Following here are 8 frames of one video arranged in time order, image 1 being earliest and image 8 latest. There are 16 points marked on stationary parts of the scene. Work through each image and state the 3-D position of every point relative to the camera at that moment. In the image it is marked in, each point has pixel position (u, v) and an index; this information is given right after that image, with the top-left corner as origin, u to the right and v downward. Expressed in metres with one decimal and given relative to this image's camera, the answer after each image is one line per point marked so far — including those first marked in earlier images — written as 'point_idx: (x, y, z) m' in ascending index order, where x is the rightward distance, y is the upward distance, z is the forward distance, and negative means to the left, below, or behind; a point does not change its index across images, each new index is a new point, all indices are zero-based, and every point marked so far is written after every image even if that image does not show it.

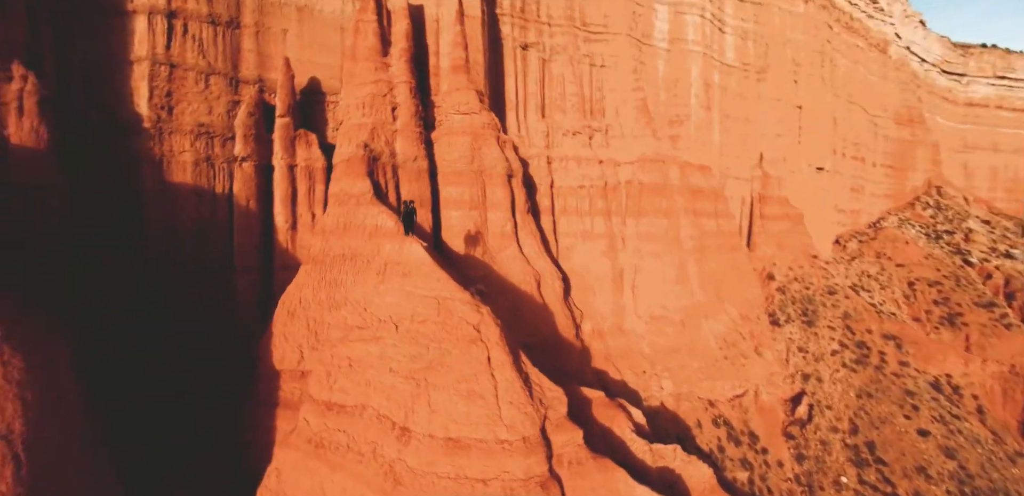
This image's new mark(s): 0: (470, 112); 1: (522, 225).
0: (-1.4, +4.1, +14.3) m
1: (+0.2, +0.7, +14.4) m
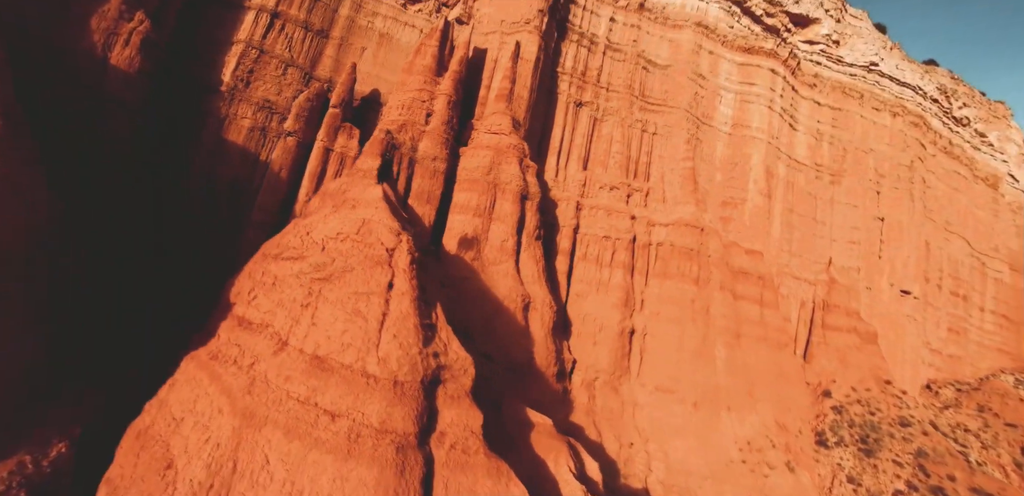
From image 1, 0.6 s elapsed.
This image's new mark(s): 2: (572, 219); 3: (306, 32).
0: (-0.4, +3.6, +14.7) m
1: (+0.3, +0.1, +13.6) m
2: (+2.0, +1.0, +16.1) m
3: (-6.9, +7.3, +16.0) m
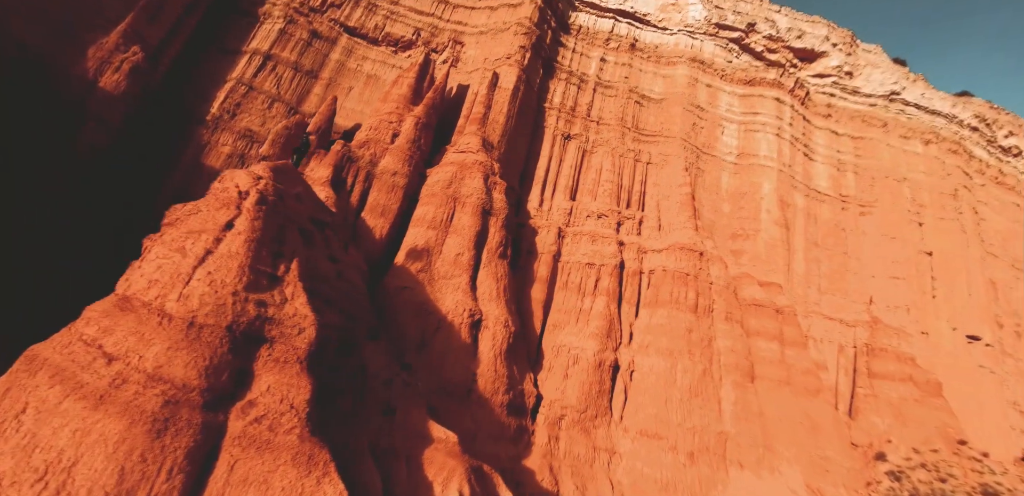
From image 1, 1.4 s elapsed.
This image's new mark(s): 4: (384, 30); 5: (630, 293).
0: (-1.4, +2.9, +14.0) m
1: (-0.7, -0.4, +12.2) m
2: (+1.2, +0.1, +14.6) m
3: (-7.6, +6.2, +16.7) m
4: (-4.9, +8.4, +18.3) m
5: (+3.4, -1.3, +13.6) m
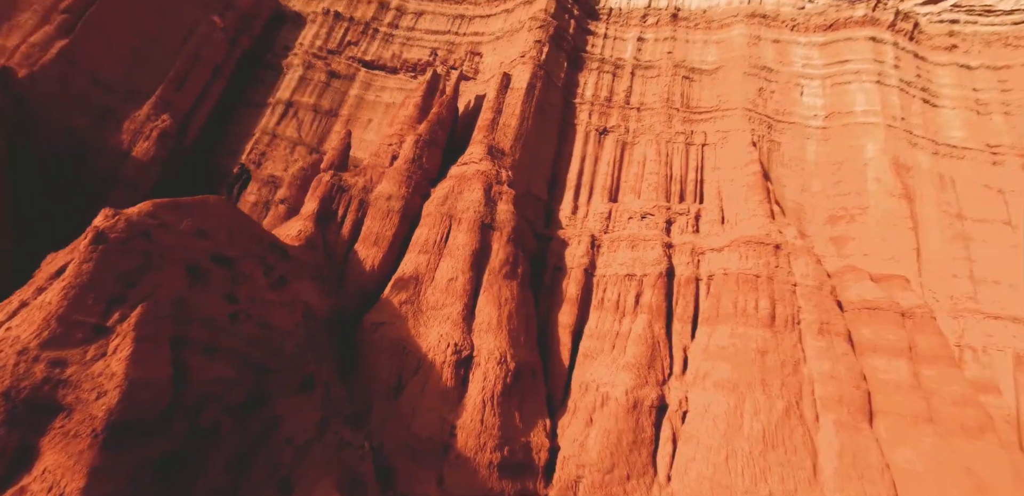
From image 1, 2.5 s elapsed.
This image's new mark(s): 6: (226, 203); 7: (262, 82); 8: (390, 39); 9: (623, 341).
0: (-1.1, +2.3, +12.4) m
1: (-0.6, -0.8, +10.3) m
2: (+1.8, -0.3, +12.2) m
3: (-6.9, +4.7, +16.6) m
4: (-4.1, +7.2, +17.7) m
5: (+3.8, -1.3, +10.7) m
6: (-5.0, +0.8, +8.0) m
7: (-9.1, +6.0, +17.2) m
8: (-4.7, +8.0, +18.0) m
9: (+2.5, -2.0, +10.4) m
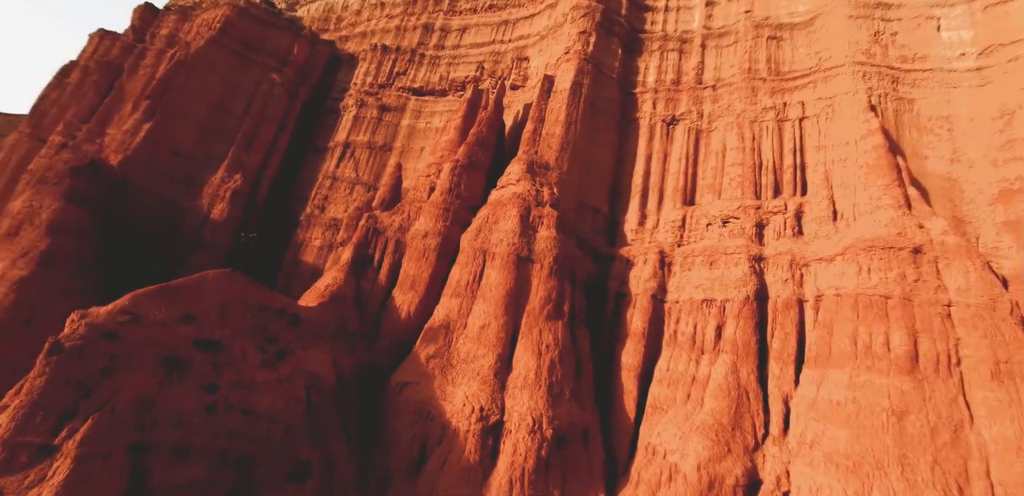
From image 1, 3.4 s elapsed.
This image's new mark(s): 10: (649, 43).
0: (-0.1, +1.5, +11.1) m
1: (+0.2, -1.6, +8.9) m
2: (+2.9, -0.7, +10.2) m
3: (-5.0, +3.4, +16.5) m
4: (-2.3, +6.2, +17.0) m
5: (+4.6, -1.6, +8.2) m
6: (-4.7, -0.5, +7.8) m
7: (-7.1, +4.5, +17.7) m
8: (-2.8, +6.9, +17.4) m
9: (+3.3, -2.5, +8.2) m
10: (+4.2, +6.3, +14.4) m
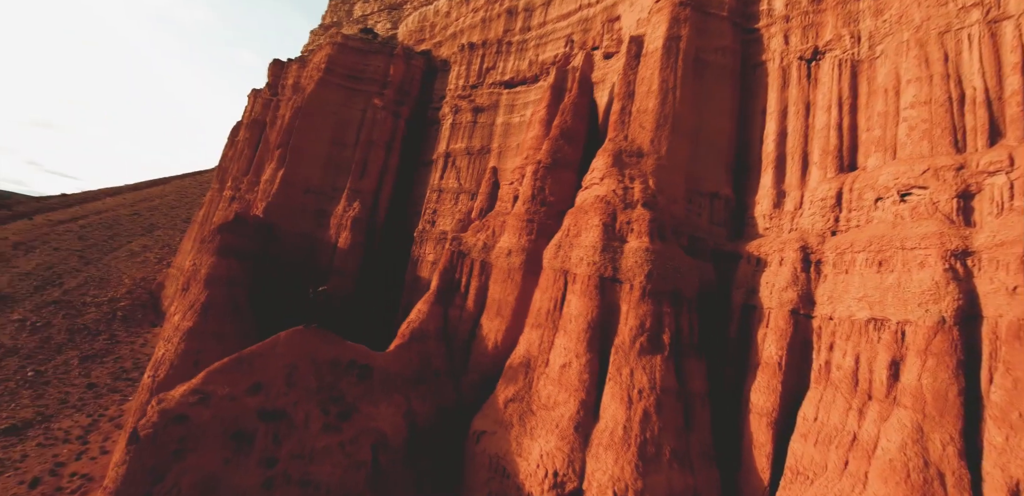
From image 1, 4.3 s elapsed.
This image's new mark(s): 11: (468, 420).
0: (+1.5, +1.3, +9.4) m
1: (+1.5, -1.9, +7.4) m
2: (+4.4, -0.7, +7.7) m
3: (-1.5, +3.1, +16.1) m
4: (+0.9, +6.2, +15.5) m
5: (+5.4, -1.5, +5.3) m
6: (-3.6, -1.4, +7.9) m
7: (-3.2, +4.1, +17.9) m
8: (+0.4, +6.8, +16.1) m
9: (+4.3, -2.5, +5.8) m
10: (+6.0, +6.7, +10.9) m
11: (-0.8, -3.2, +8.8) m
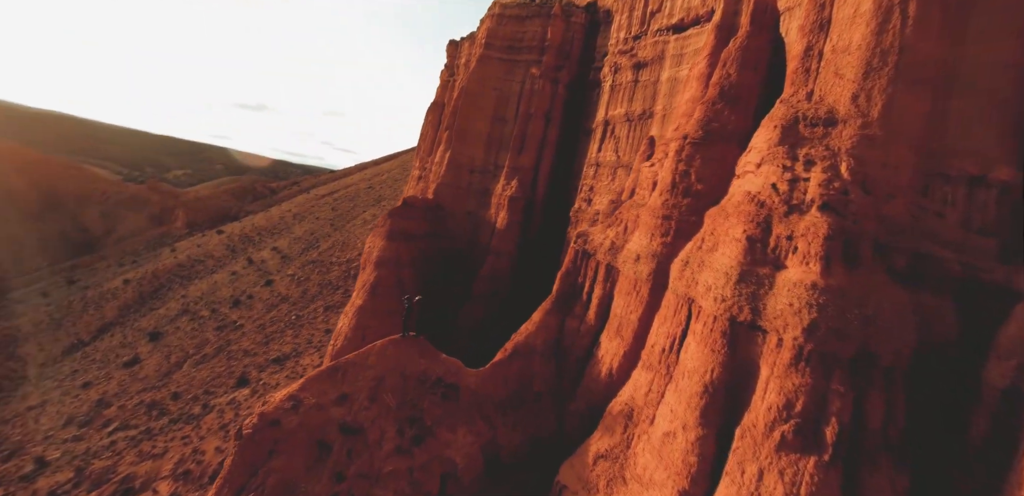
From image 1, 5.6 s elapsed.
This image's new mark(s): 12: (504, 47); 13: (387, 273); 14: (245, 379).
0: (+3.2, +1.1, +6.6) m
1: (+2.4, -2.3, +5.1) m
2: (+5.1, -1.1, +4.0) m
3: (+3.4, +3.6, +13.7) m
4: (+5.2, +6.5, +12.0) m
5: (+5.0, -2.2, +1.5) m
6: (-2.0, -1.6, +7.8) m
7: (+2.6, +4.8, +16.0) m
8: (+5.1, +7.3, +12.5) m
9: (+4.2, -3.1, +2.5) m
10: (+7.9, +6.5, +5.5) m
11: (+0.9, -3.3, +7.5) m
12: (-0.3, +7.2, +16.8) m
13: (-3.8, -0.8, +14.3) m
14: (-11.1, -5.4, +19.7) m
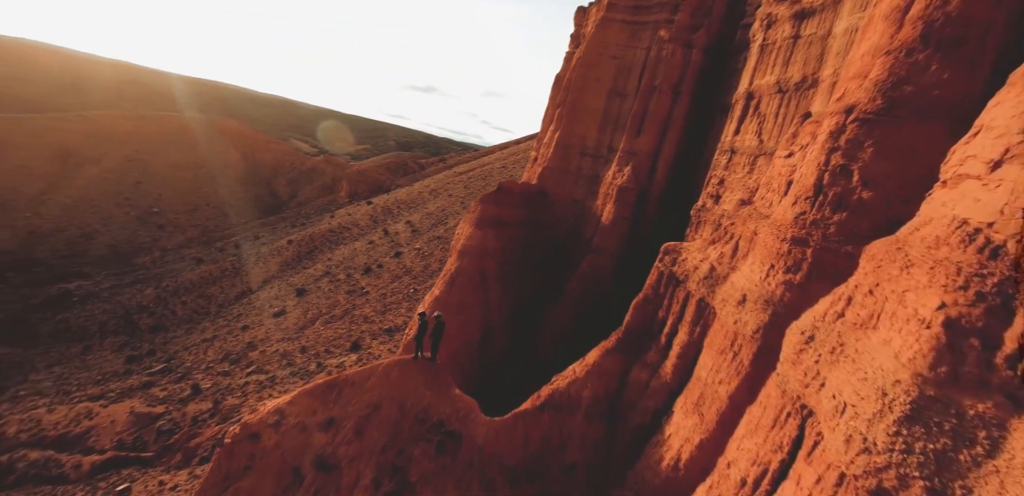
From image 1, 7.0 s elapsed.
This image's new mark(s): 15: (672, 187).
0: (+3.3, +0.5, +3.5) m
1: (+1.7, -2.7, +2.5) m
2: (+4.0, -1.9, +0.6) m
3: (+5.9, +3.2, +10.0) m
4: (+7.3, +5.9, +7.6) m
5: (+3.0, -3.0, -1.8) m
6: (-1.6, -1.6, +6.3) m
7: (+5.9, +4.5, +12.4) m
8: (+7.4, +6.6, +8.2) m
9: (+2.5, -3.8, -0.5) m
10: (+7.8, +5.4, +0.7) m
11: (+1.0, -3.6, +5.3) m
12: (+3.6, +7.2, +13.9) m
13: (-1.2, -0.5, +13.0) m
14: (-6.8, -4.2, +20.7) m
15: (+4.4, +1.4, +13.3) m
